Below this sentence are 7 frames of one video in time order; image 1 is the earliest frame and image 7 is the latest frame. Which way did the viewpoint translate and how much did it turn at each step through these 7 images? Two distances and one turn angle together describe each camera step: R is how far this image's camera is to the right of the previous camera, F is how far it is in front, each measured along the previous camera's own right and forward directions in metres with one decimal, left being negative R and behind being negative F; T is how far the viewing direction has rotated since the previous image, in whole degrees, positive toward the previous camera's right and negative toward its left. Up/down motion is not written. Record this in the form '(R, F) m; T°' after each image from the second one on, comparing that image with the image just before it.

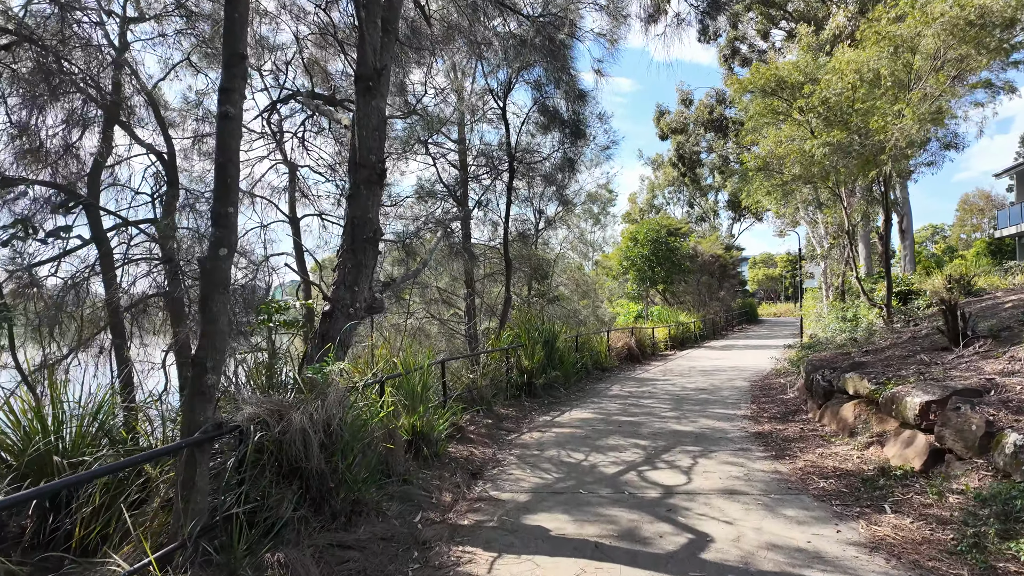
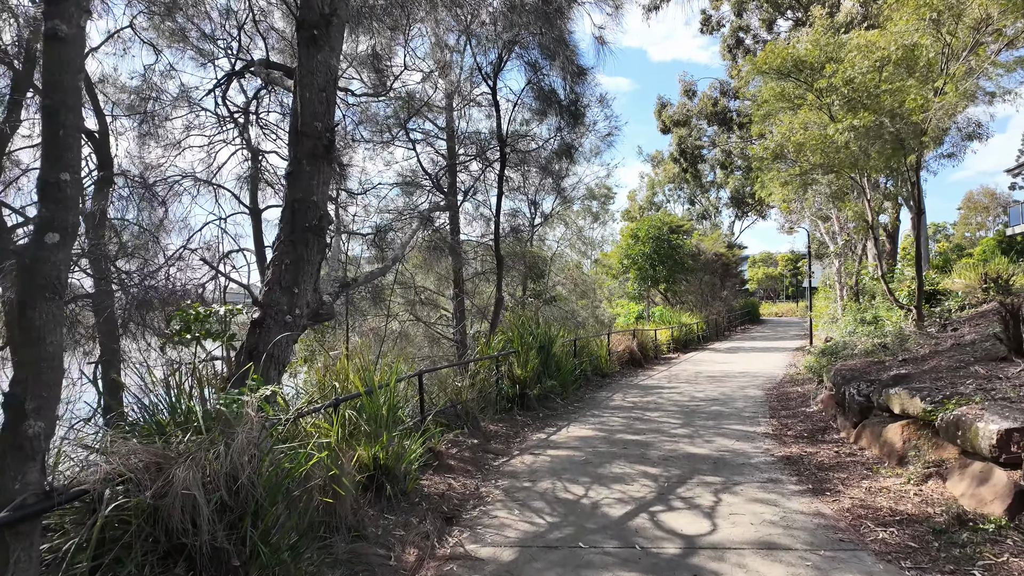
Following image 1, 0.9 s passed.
(+0.1, +0.9) m; 0°
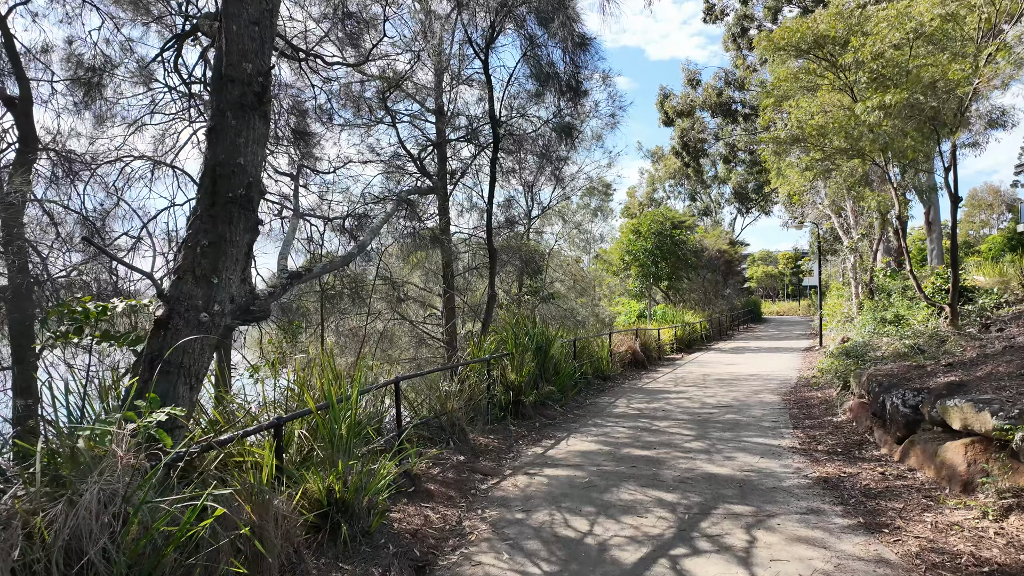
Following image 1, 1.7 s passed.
(+0.1, +0.8) m; 0°
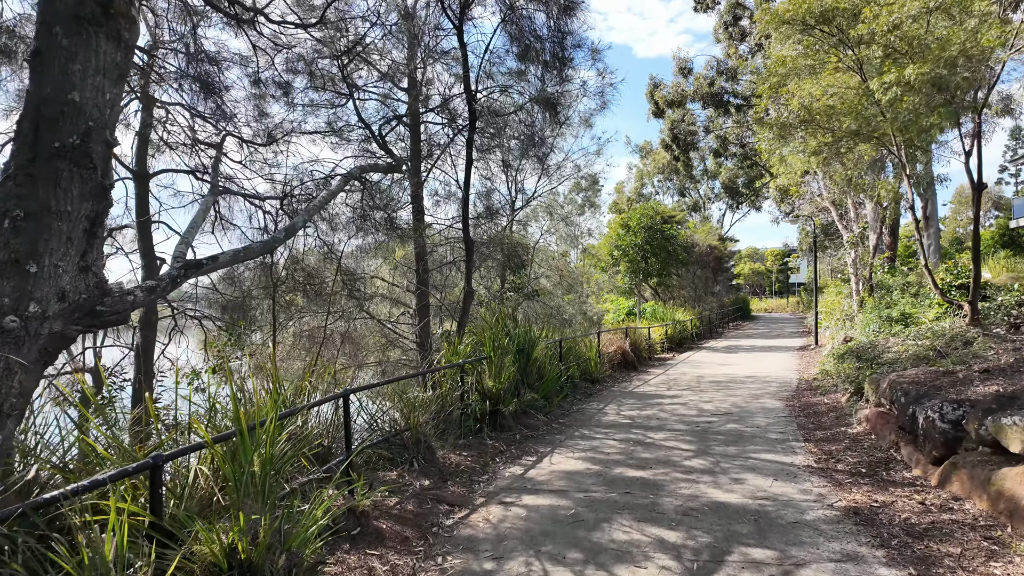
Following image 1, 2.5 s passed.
(+0.1, +0.8) m; +1°
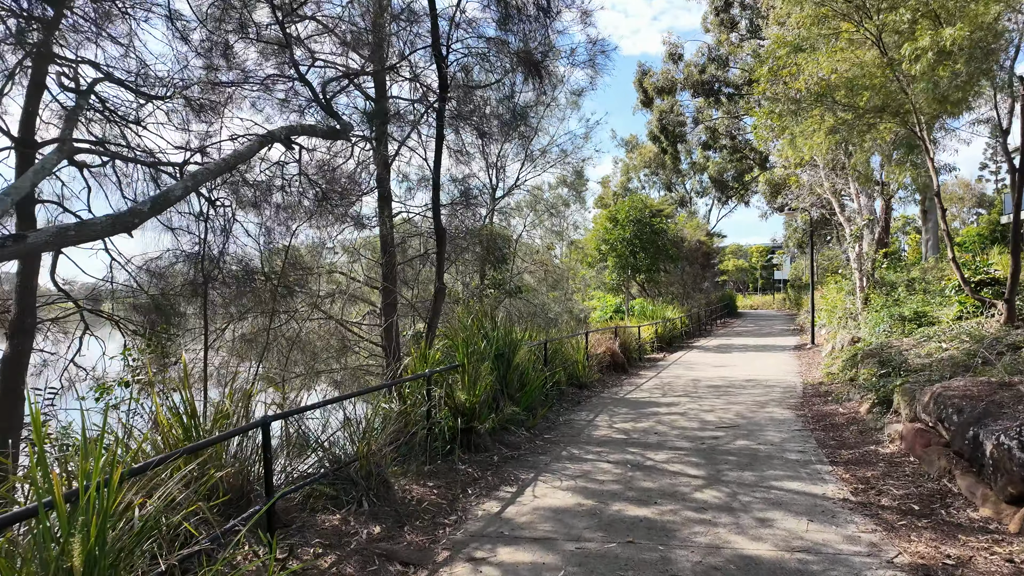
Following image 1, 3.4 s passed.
(+0.1, +0.9) m; +2°
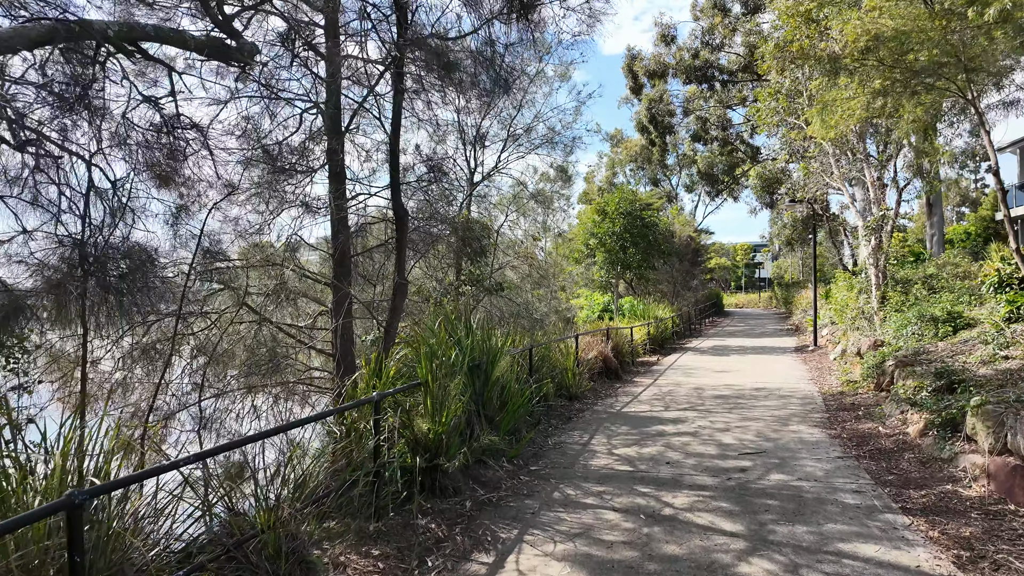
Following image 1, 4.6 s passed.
(0.0, +1.2) m; +2°
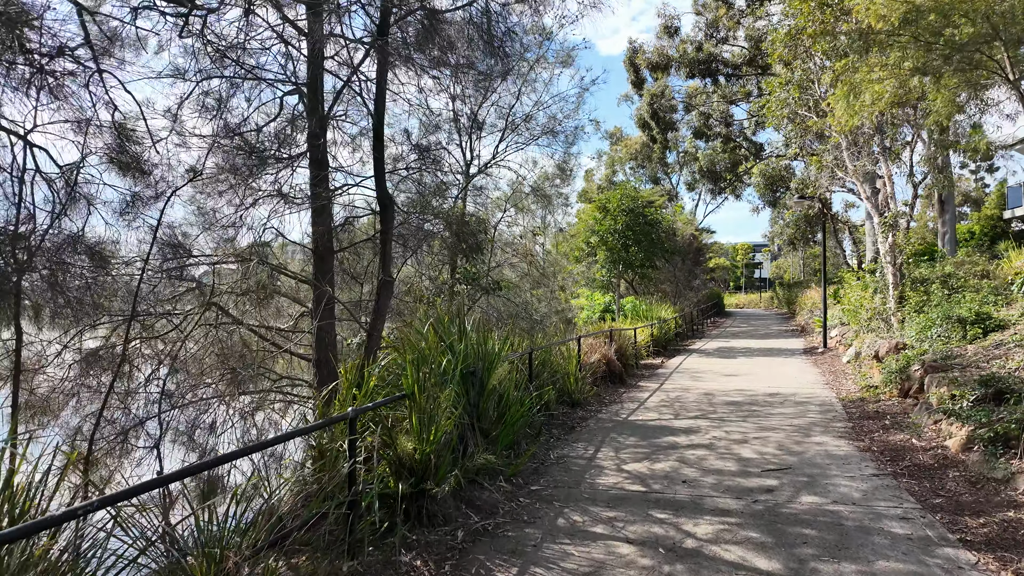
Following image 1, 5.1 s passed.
(0.0, +0.5) m; 0°
